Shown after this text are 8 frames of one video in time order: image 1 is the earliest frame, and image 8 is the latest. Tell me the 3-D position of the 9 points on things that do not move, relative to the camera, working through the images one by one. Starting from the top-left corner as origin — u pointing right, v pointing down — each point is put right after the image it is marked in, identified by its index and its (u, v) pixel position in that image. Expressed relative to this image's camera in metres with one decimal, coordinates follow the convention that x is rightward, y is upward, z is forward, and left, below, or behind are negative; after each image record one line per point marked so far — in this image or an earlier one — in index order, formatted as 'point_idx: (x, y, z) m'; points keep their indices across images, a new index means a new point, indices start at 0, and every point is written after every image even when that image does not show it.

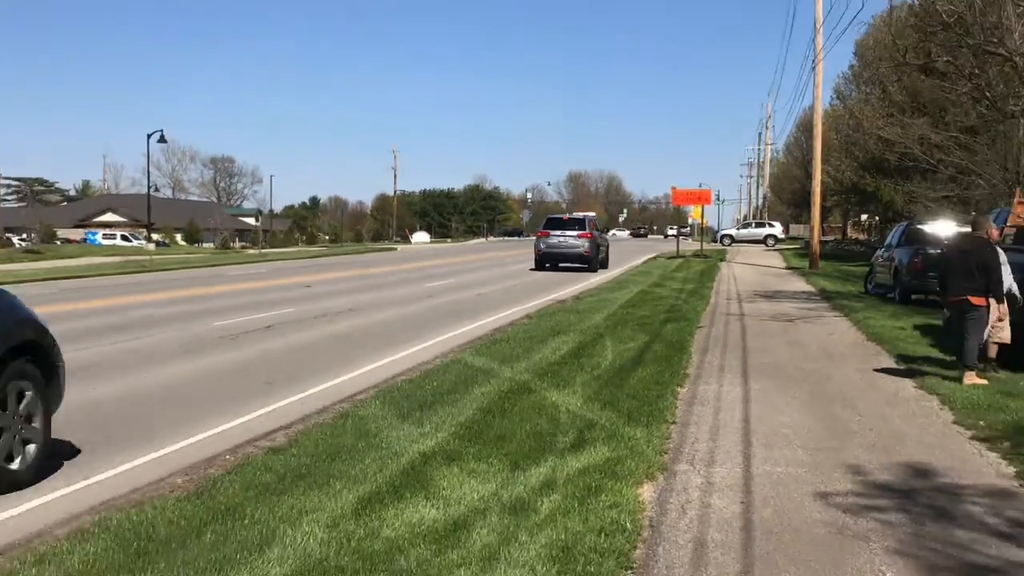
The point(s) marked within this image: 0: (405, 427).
0: (-0.8, -1.0, +7.3) m
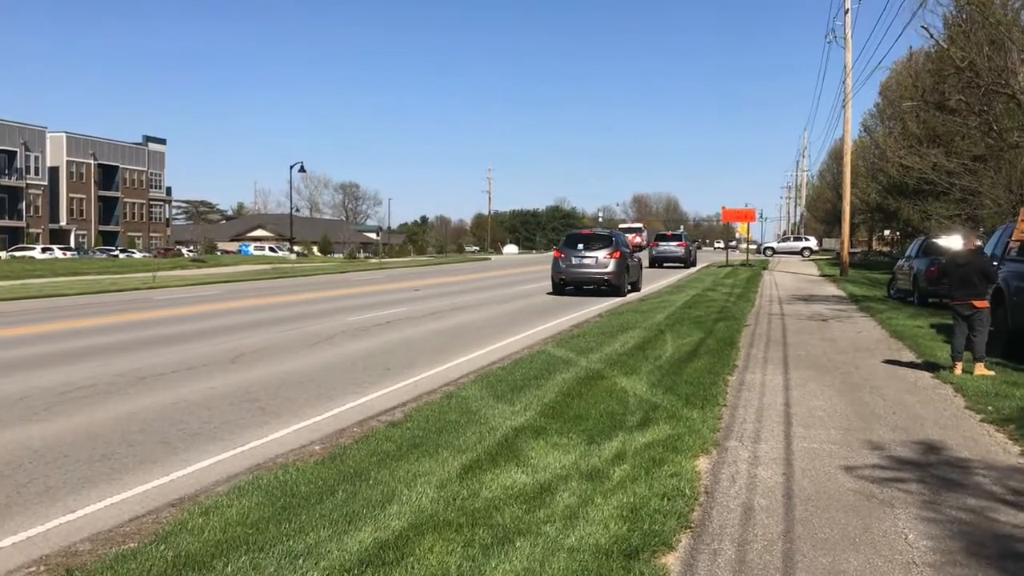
0: (-0.2, -1.0, +8.6) m
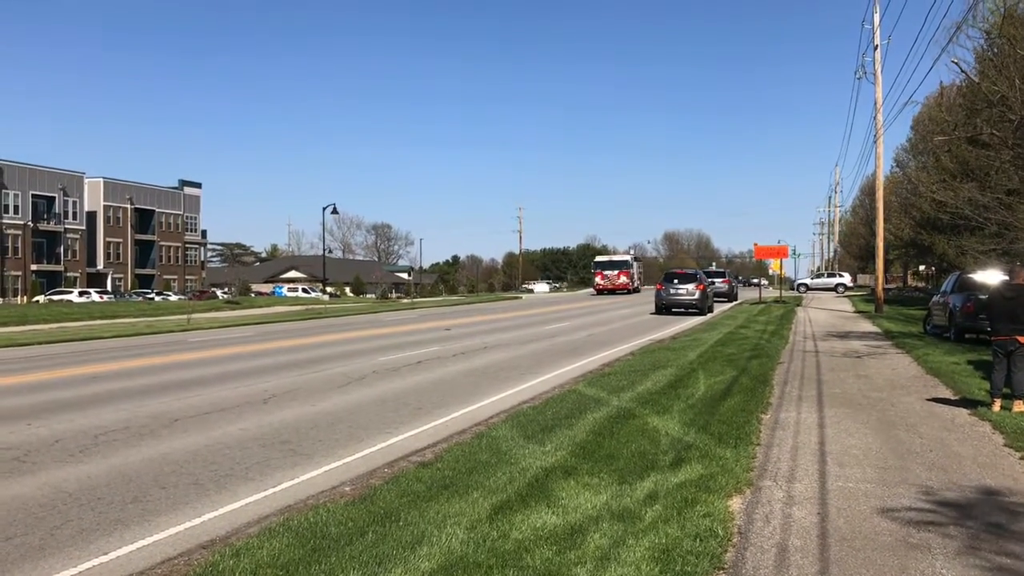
0: (+0.1, -1.3, +8.5) m
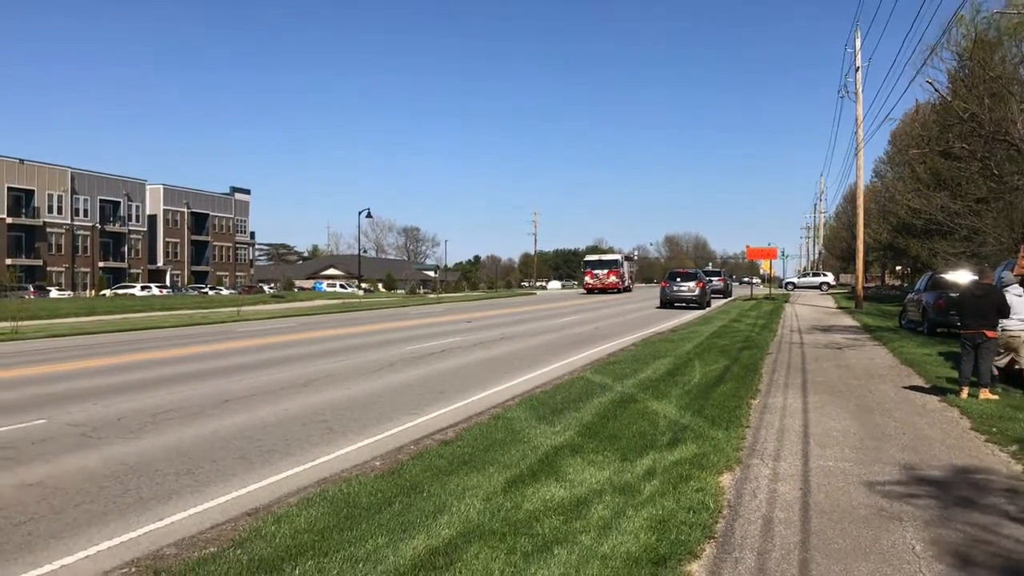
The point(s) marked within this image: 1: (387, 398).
0: (+0.2, -1.3, +9.4) m
1: (-1.5, -1.2, +10.9) m
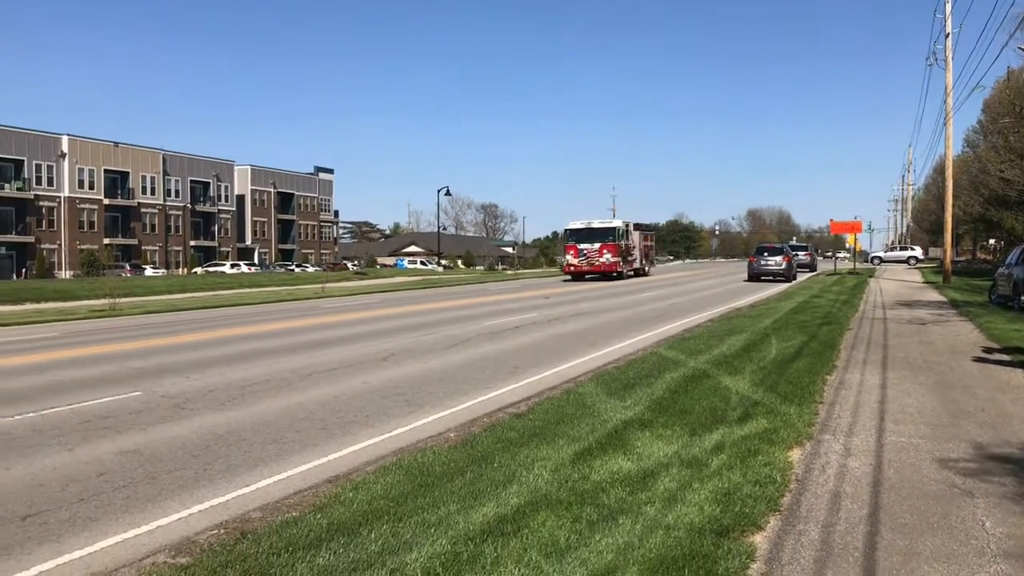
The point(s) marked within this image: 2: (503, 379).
0: (+1.0, -1.1, +9.3) m
1: (-0.6, -1.0, +11.1) m
2: (-0.1, -1.0, +10.7) m
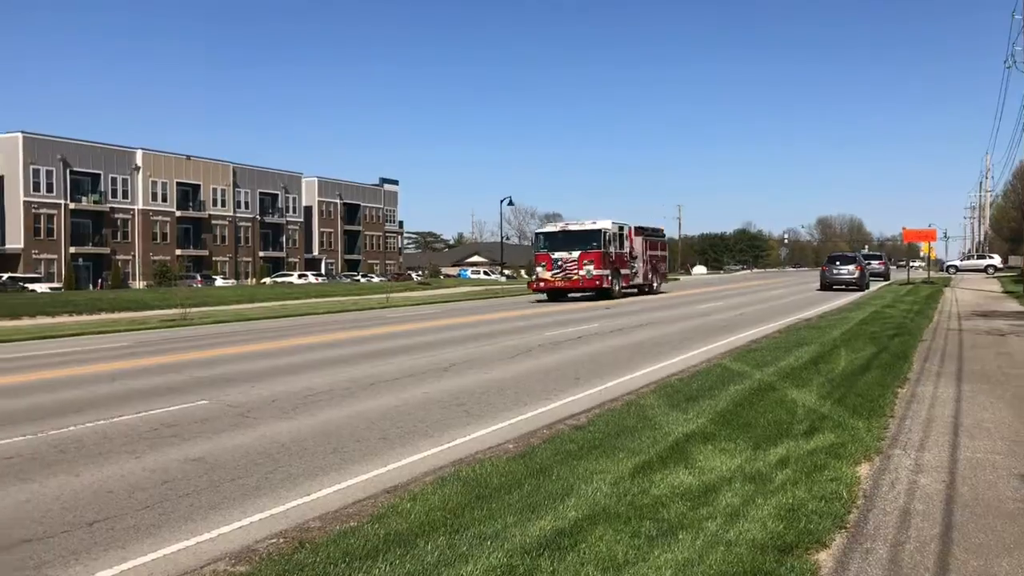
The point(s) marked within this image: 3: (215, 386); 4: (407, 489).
0: (+1.6, -1.2, +9.1) m
1: (+0.2, -1.1, +11.0) m
2: (+0.6, -1.2, +10.6) m
3: (-3.4, -1.1, +11.1) m
4: (-0.9, -1.7, +8.1) m
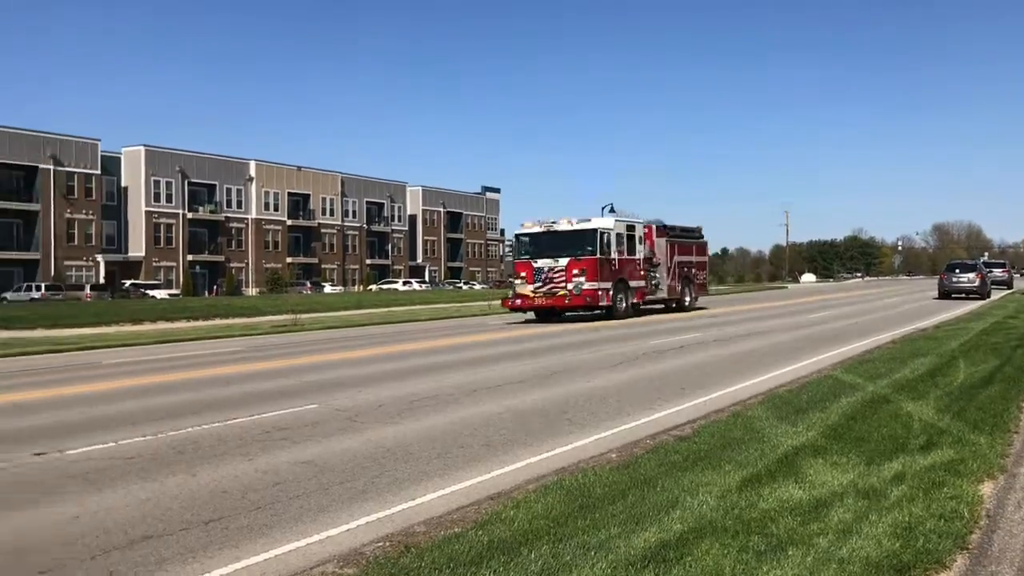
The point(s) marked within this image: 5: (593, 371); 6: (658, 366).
0: (+2.5, -1.3, +8.9) m
1: (+1.3, -1.2, +10.9) m
2: (+1.7, -1.3, +10.5) m
3: (-2.2, -1.2, +11.4) m
4: (0.0, -1.7, +8.1) m
5: (+1.1, -1.1, +12.2) m
6: (+1.9, -1.1, +12.4) m
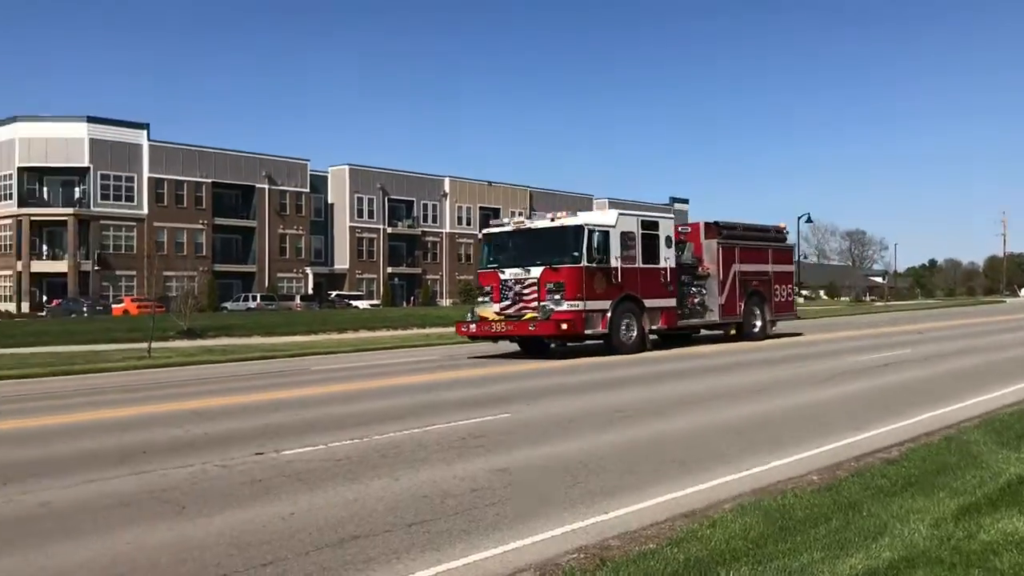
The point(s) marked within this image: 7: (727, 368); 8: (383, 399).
0: (+4.3, -1.4, +8.3) m
1: (+3.4, -1.4, +10.5) m
2: (+3.7, -1.4, +10.0) m
3: (0.0, -1.3, +11.7) m
4: (+1.6, -1.9, +8.0) m
5: (+3.4, -1.2, +11.8) m
6: (+4.3, -1.2, +11.9) m
7: (+3.1, -1.1, +13.7) m
8: (-1.6, -1.4, +12.3) m
